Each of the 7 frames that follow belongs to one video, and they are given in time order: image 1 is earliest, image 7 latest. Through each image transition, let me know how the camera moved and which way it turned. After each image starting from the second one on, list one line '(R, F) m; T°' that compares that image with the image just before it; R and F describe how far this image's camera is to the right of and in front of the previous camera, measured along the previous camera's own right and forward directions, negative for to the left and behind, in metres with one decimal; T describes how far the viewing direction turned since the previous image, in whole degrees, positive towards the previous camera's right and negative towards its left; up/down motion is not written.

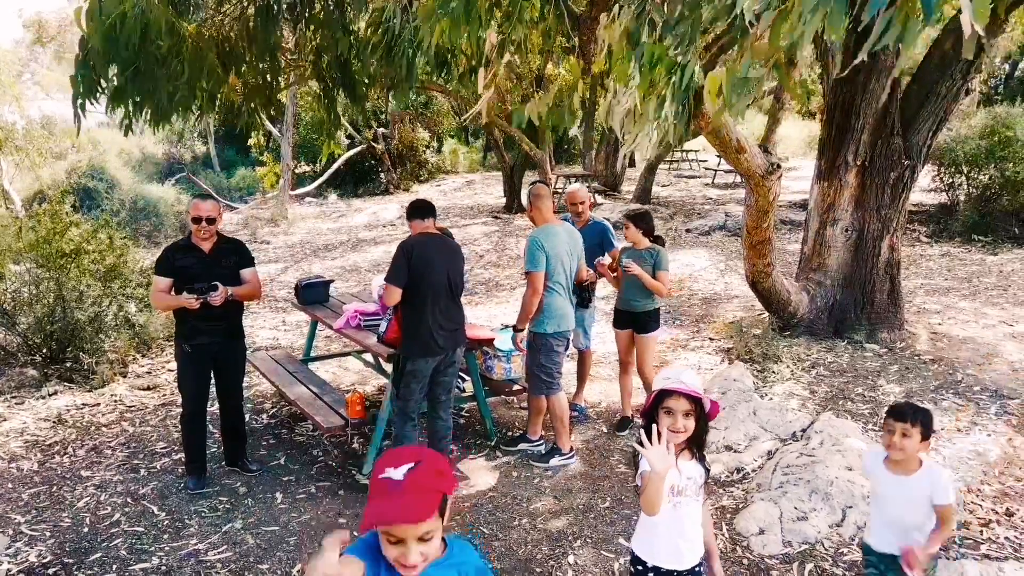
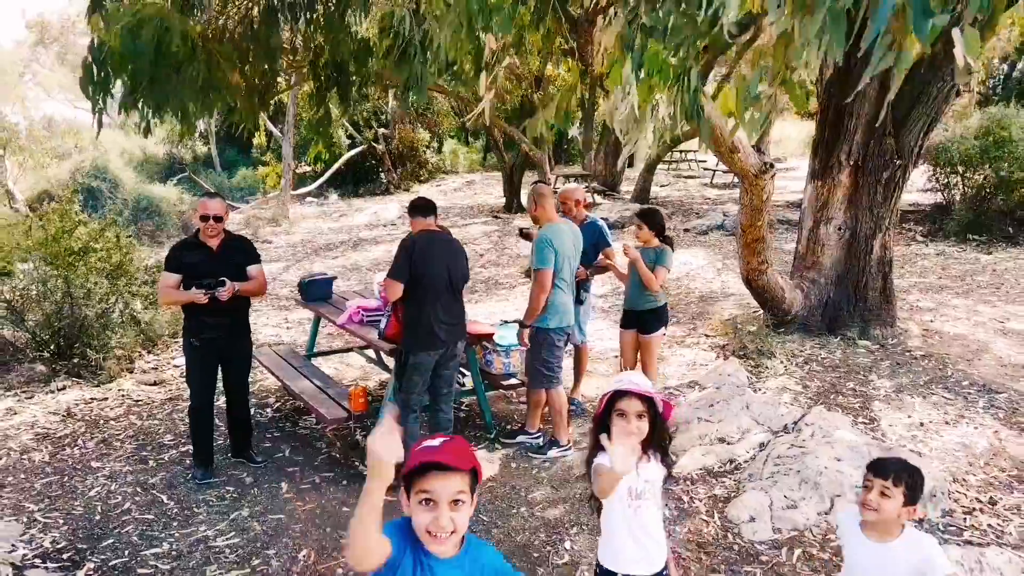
(0.0, -0.1) m; 0°
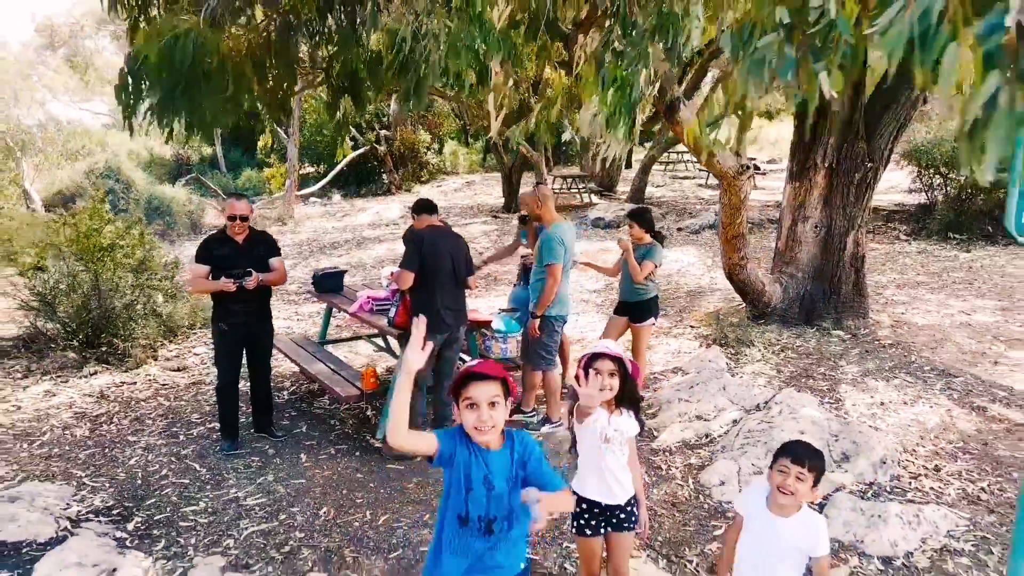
(0.0, -0.4) m; 0°
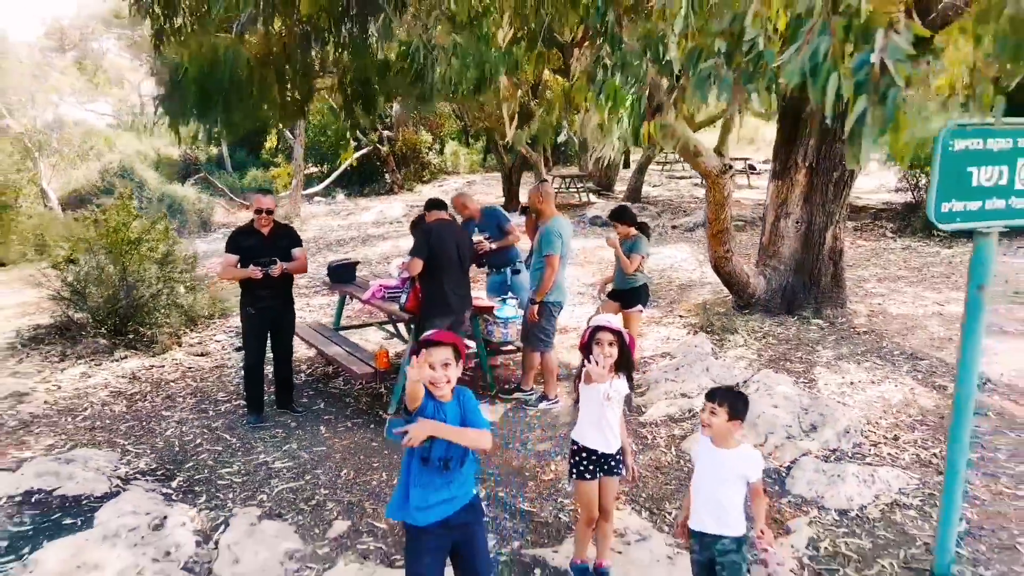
(0.0, -0.4) m; 0°
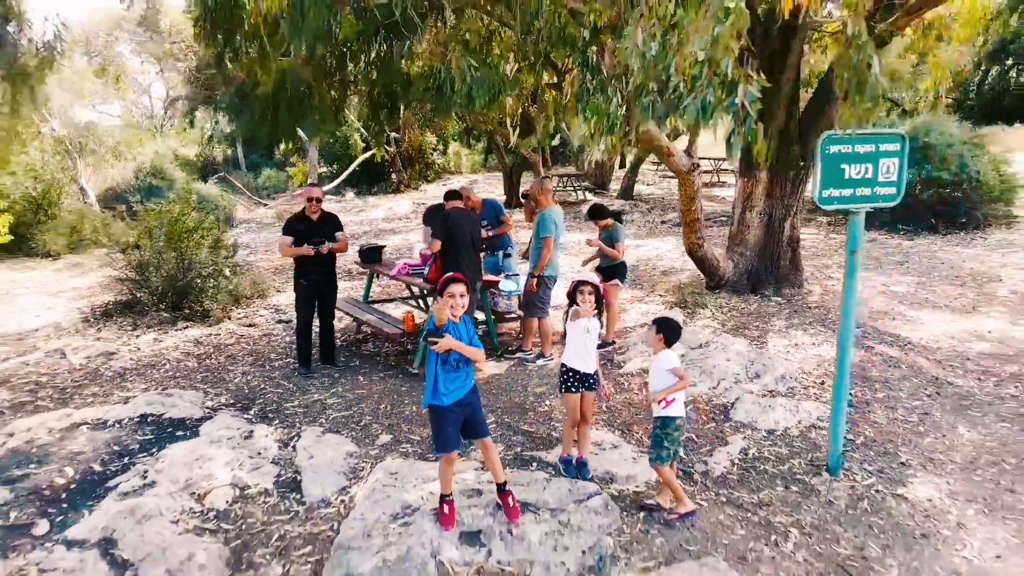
(0.0, -1.0) m; 0°
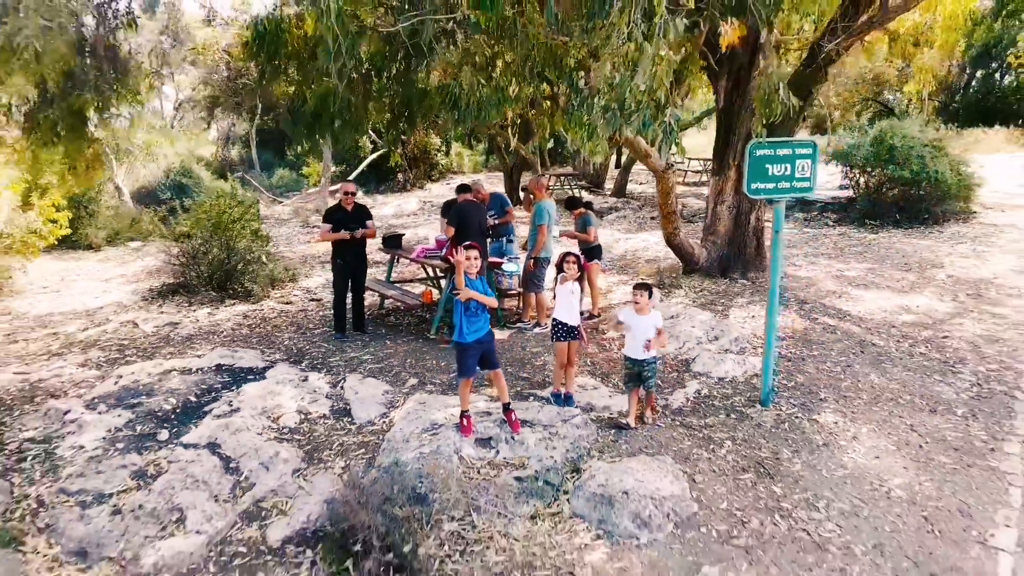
(0.0, -1.1) m; 0°
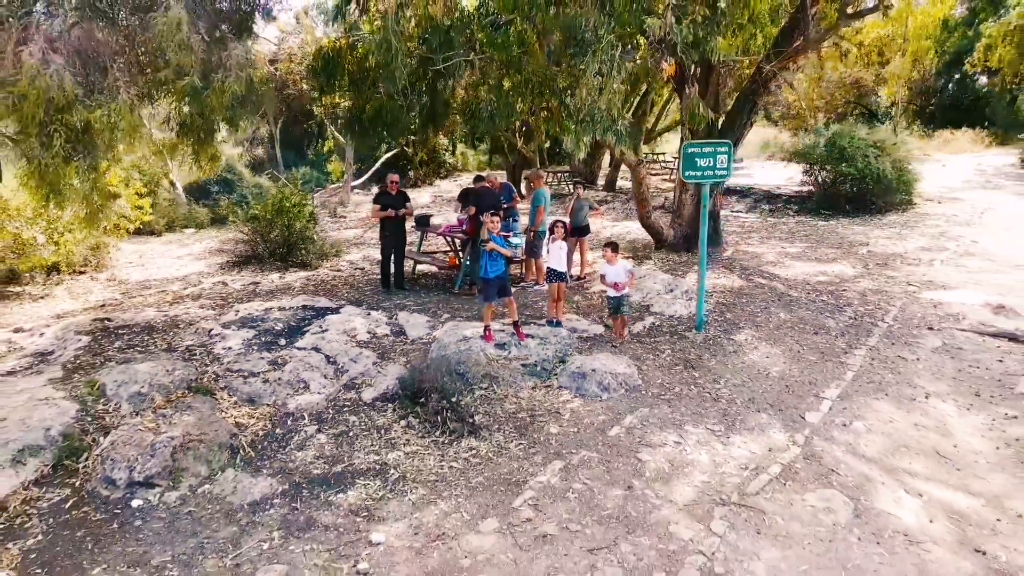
(0.0, -2.1) m; 0°
